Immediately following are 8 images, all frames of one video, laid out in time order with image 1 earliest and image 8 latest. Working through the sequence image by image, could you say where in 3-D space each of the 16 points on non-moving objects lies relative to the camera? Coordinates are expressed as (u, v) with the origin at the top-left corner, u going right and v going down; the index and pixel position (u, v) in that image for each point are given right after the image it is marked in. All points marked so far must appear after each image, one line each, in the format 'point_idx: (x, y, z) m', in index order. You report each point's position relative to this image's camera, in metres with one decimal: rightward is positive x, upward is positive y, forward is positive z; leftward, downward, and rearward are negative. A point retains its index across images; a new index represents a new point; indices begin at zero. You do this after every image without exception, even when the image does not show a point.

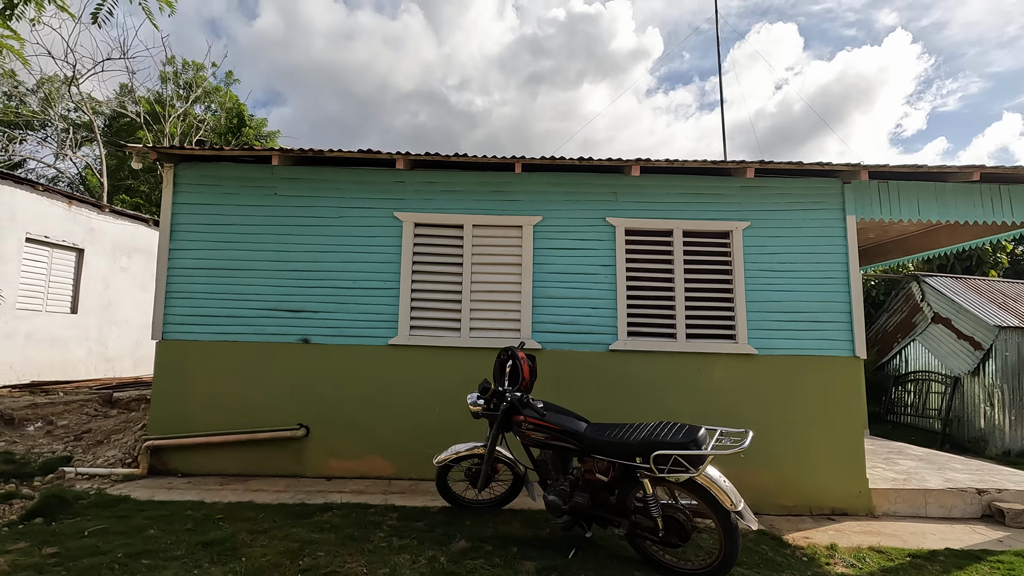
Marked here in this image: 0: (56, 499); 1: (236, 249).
0: (-3.5, -1.6, +4.1) m
1: (-2.9, +0.4, +5.5) m
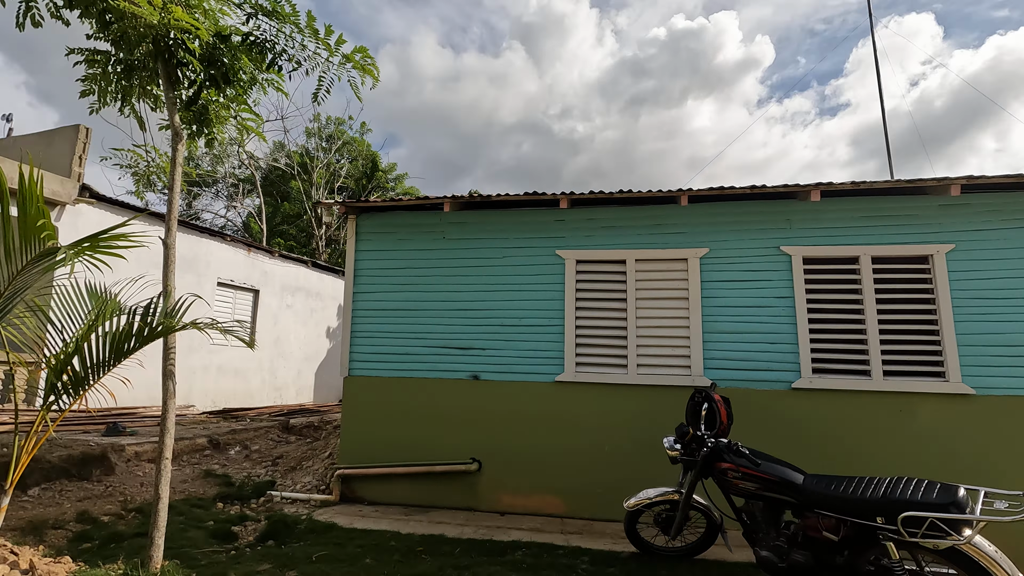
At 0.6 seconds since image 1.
0: (-2.0, -2.0, +4.6) m
1: (-1.1, 0.0, +5.9) m
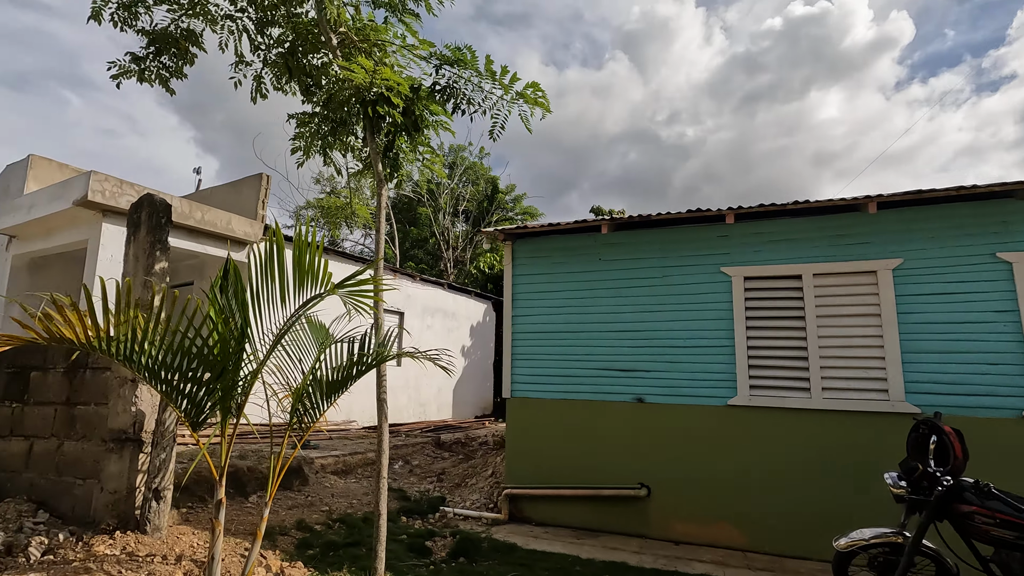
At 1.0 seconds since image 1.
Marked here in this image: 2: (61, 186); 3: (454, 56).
0: (-0.4, -2.2, +4.8) m
1: (+0.6, -0.3, +6.0) m
2: (-6.5, +1.5, +7.7) m
3: (-0.5, +1.8, +4.2) m
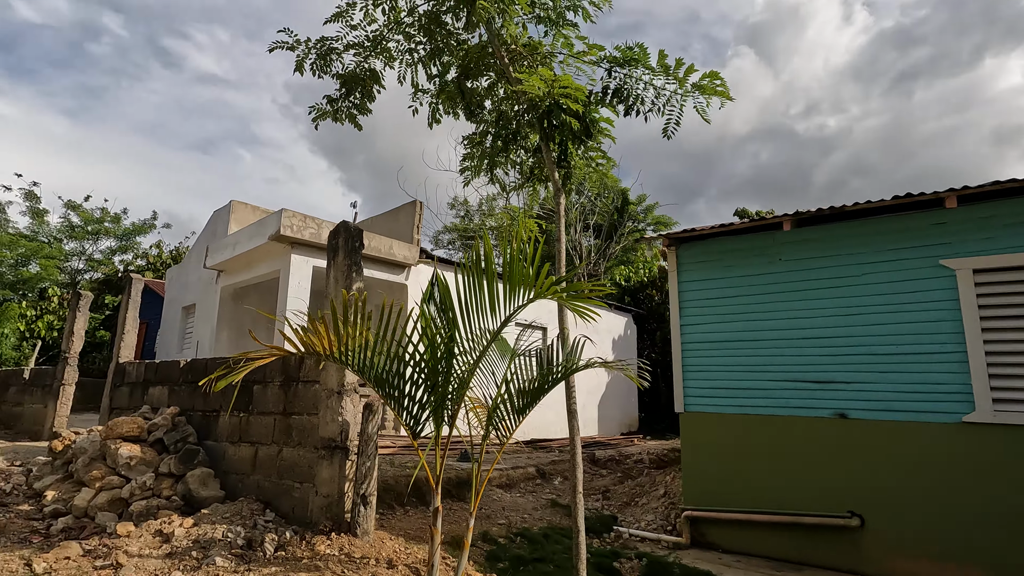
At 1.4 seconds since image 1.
0: (+1.2, -2.3, +4.5) m
1: (+2.4, -0.3, +5.5) m
2: (-4.2, +1.1, +8.9) m
3: (+0.9, +1.8, +4.1) m
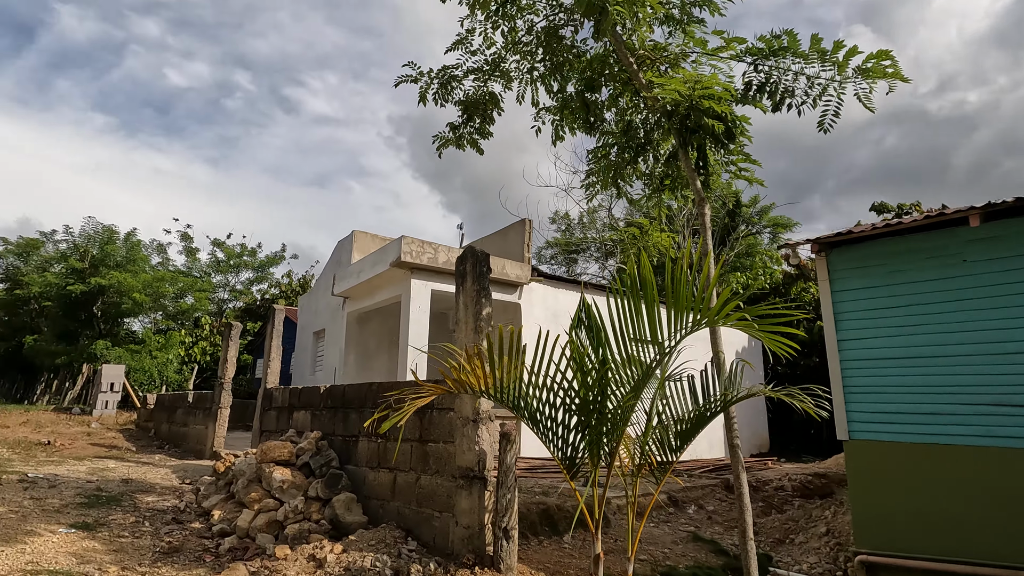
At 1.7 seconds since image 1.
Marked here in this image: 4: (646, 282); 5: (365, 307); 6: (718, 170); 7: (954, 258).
0: (+2.3, -2.4, +3.9) m
1: (+3.7, -0.4, +4.7) m
2: (-2.3, +0.6, +9.3) m
3: (+1.8, +1.7, +3.7) m
4: (+0.7, 0.0, +2.6) m
5: (-2.9, -0.4, +10.4) m
6: (+1.6, +0.9, +4.2) m
7: (+3.9, +0.3, +4.6) m
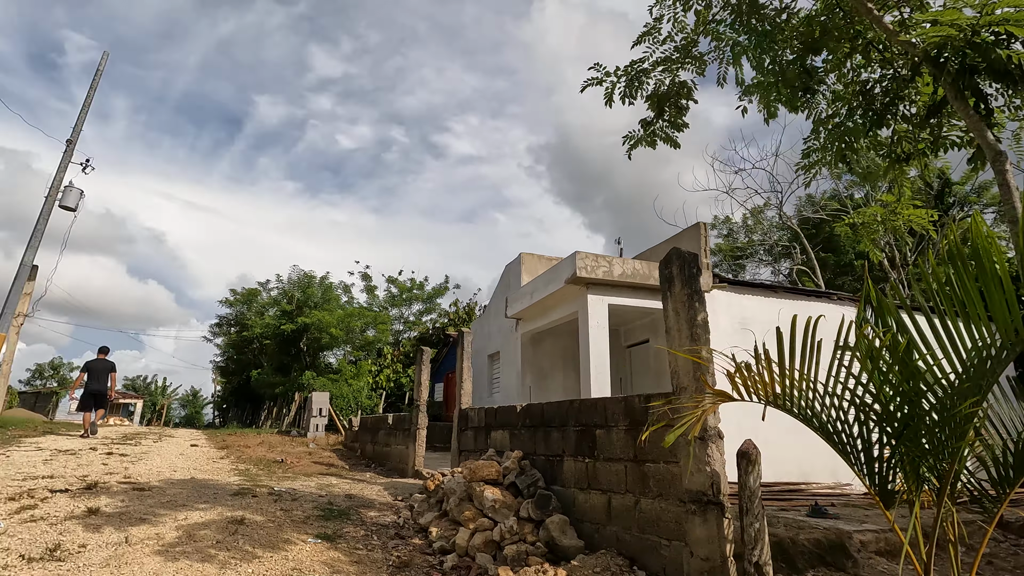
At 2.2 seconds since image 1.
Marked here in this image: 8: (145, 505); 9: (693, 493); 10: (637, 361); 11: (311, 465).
0: (+3.9, -2.2, +2.7) m
1: (+5.2, -0.1, +3.3) m
2: (+0.7, +0.3, +9.3) m
3: (+3.0, +1.8, +2.8) m
4: (+1.8, +0.1, +2.0) m
5: (+0.5, -0.8, +10.5) m
6: (+3.0, +1.1, +3.3) m
7: (+5.4, +0.6, +3.1) m
8: (-4.0, -2.4, +5.9) m
9: (+1.3, -1.5, +3.9) m
10: (+2.6, -1.5, +11.1) m
11: (-3.8, -3.3, +10.0) m
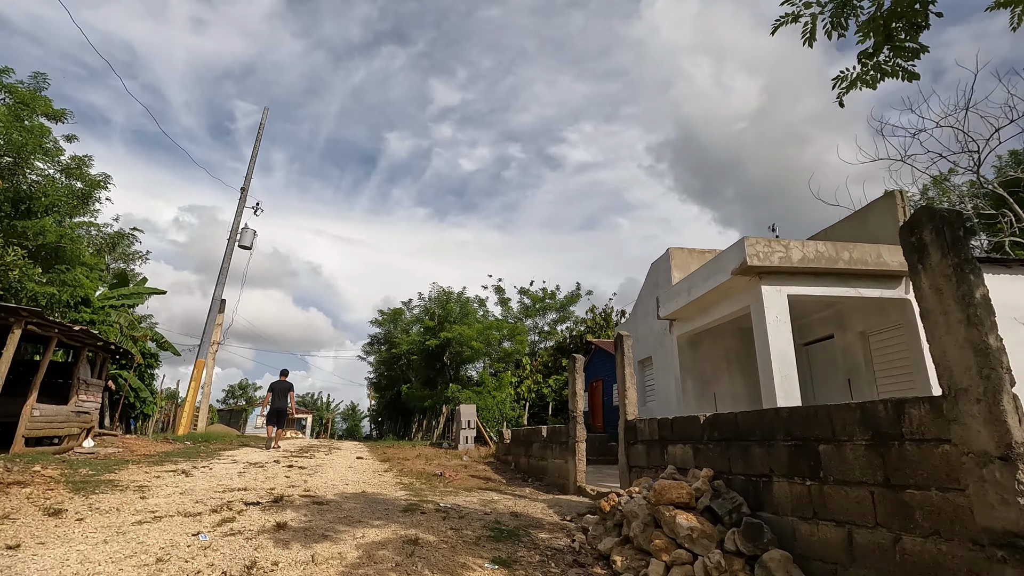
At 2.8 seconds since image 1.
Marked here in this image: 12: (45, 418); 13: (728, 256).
0: (+4.8, -1.8, +1.1) m
1: (+6.1, +0.4, +1.3) m
2: (+3.1, +0.4, +8.3) m
3: (+3.7, +2.1, +1.5) m
4: (+2.5, +0.4, +1.0) m
5: (+3.3, -0.7, +9.5) m
6: (+3.9, +1.4, +2.0) m
7: (+6.2, +1.1, +1.2) m
8: (-2.1, -2.6, +6.0) m
9: (+2.6, -1.3, +2.8) m
10: (+5.5, -1.3, +9.5) m
11: (-0.8, -3.5, +9.9) m
12: (-9.0, -2.5, +10.3) m
13: (+3.1, +0.5, +7.7) m
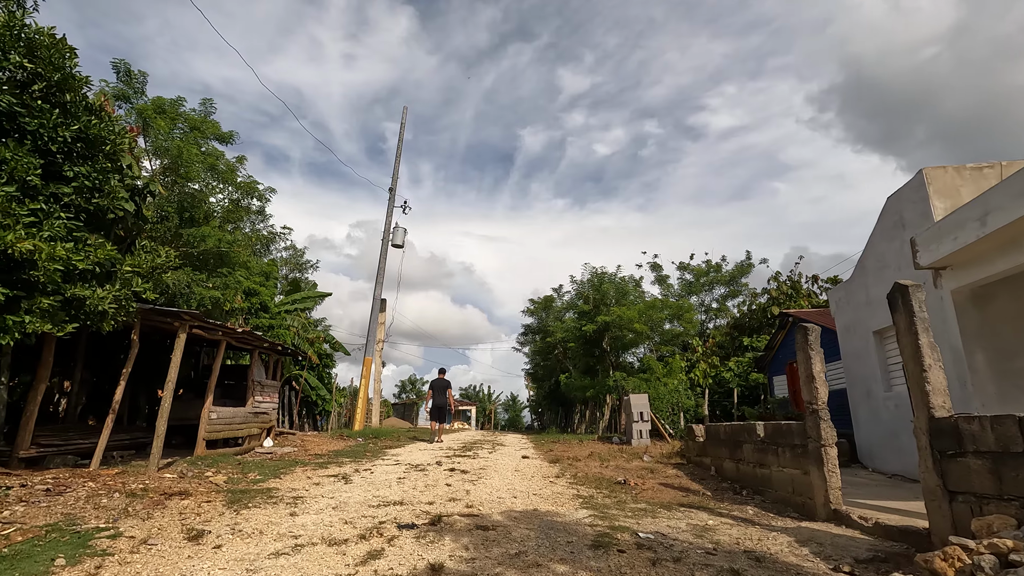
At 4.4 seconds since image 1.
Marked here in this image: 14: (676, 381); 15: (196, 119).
0: (+5.1, -1.1, -2.1) m
1: (+6.3, +1.2, -2.2) m
2: (+5.2, +1.2, +5.2) m
3: (+3.8, +2.8, -1.5) m
4: (+2.6, +0.9, -1.6) m
5: (+5.8, +0.2, +6.4) m
6: (+4.2, +2.0, -1.0) m
7: (+6.2, +1.9, -2.4) m
8: (-0.2, -2.3, +4.5) m
9: (+3.3, -0.7, +0.2) m
10: (+7.9, -0.3, +5.9) m
11: (+2.2, -3.0, +7.9) m
12: (-5.7, -2.6, +10.5) m
13: (+5.0, +1.3, +4.7) m
14: (+5.5, -3.1, +17.8) m
15: (-9.1, +4.9, +15.4) m
